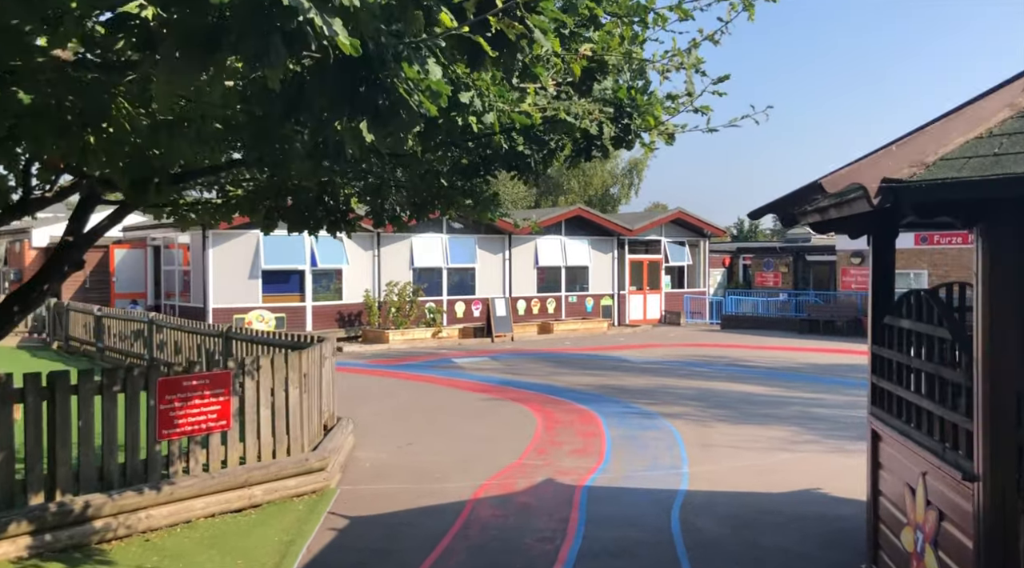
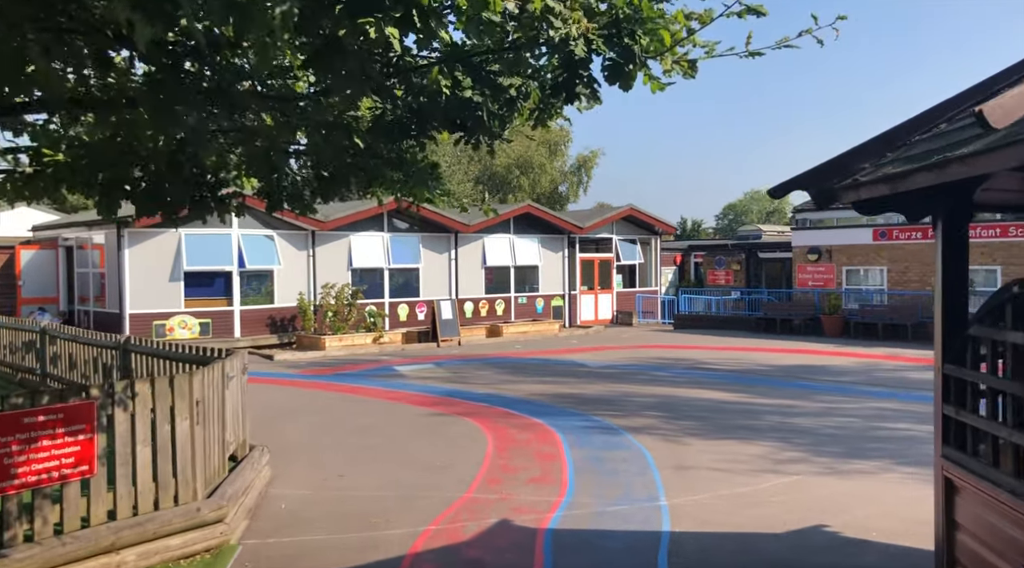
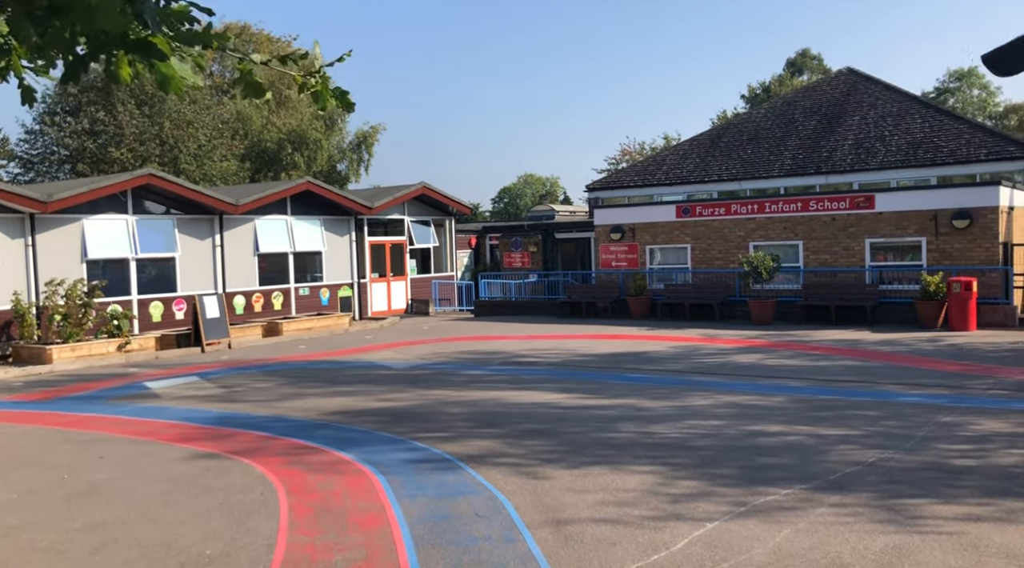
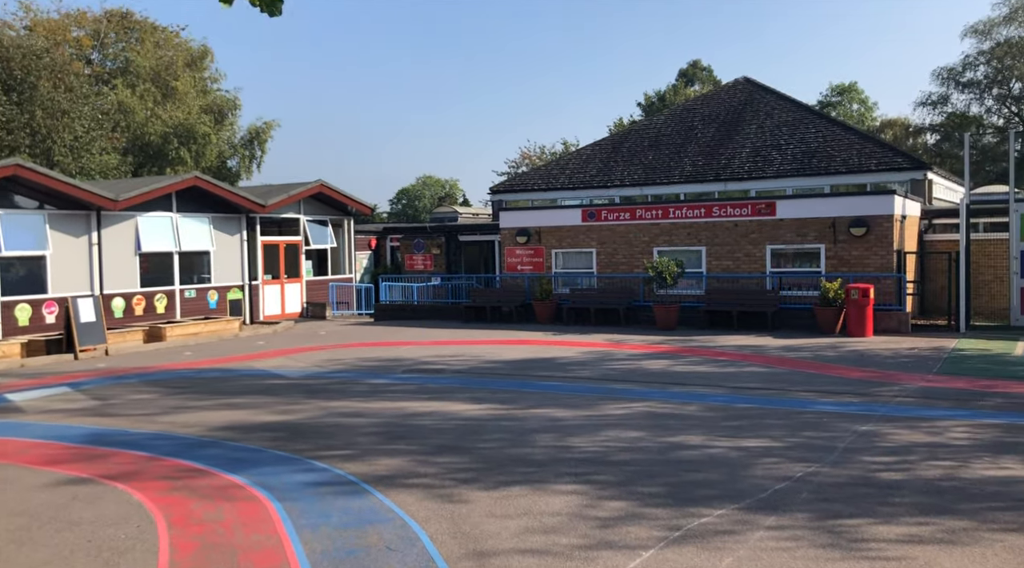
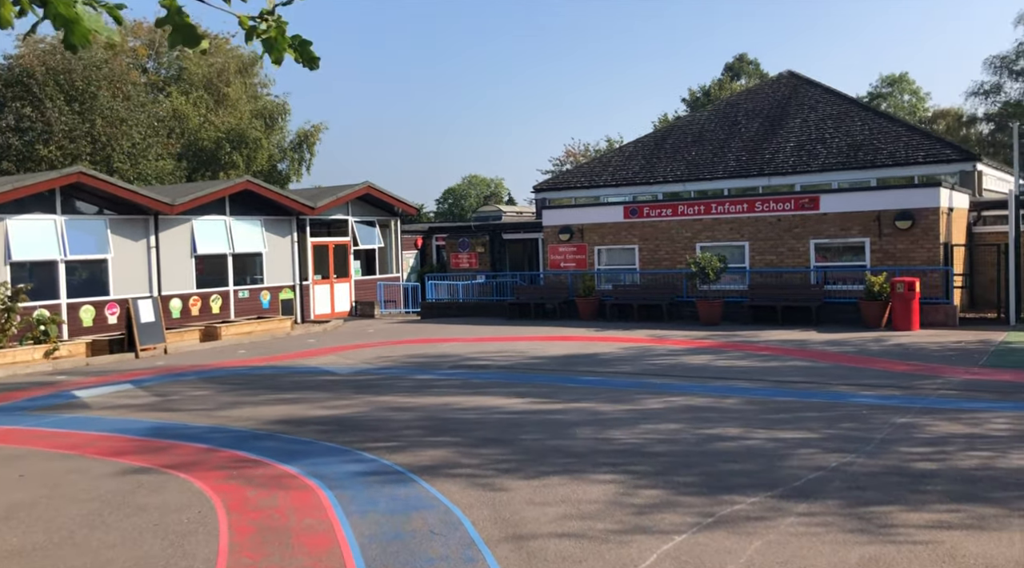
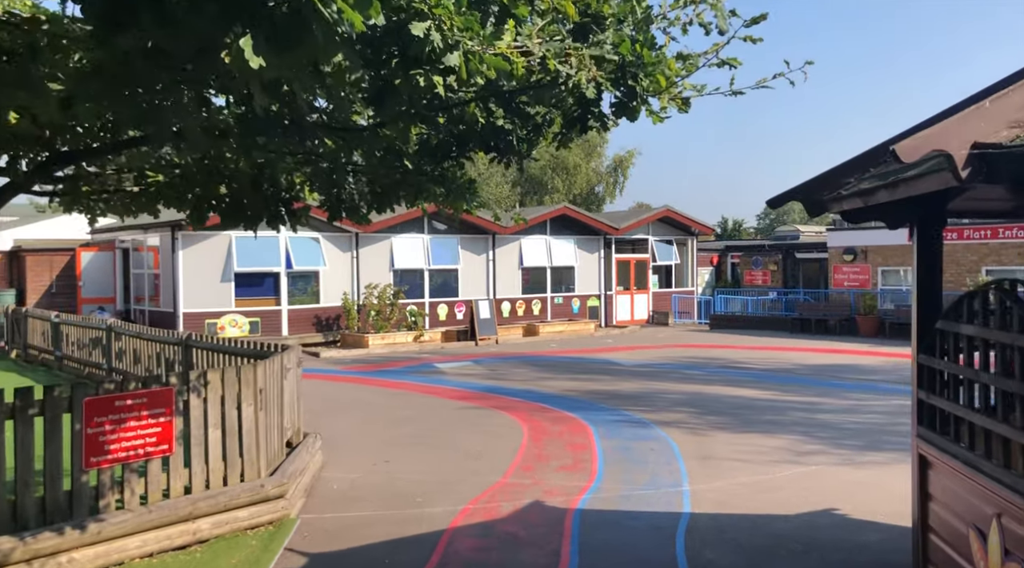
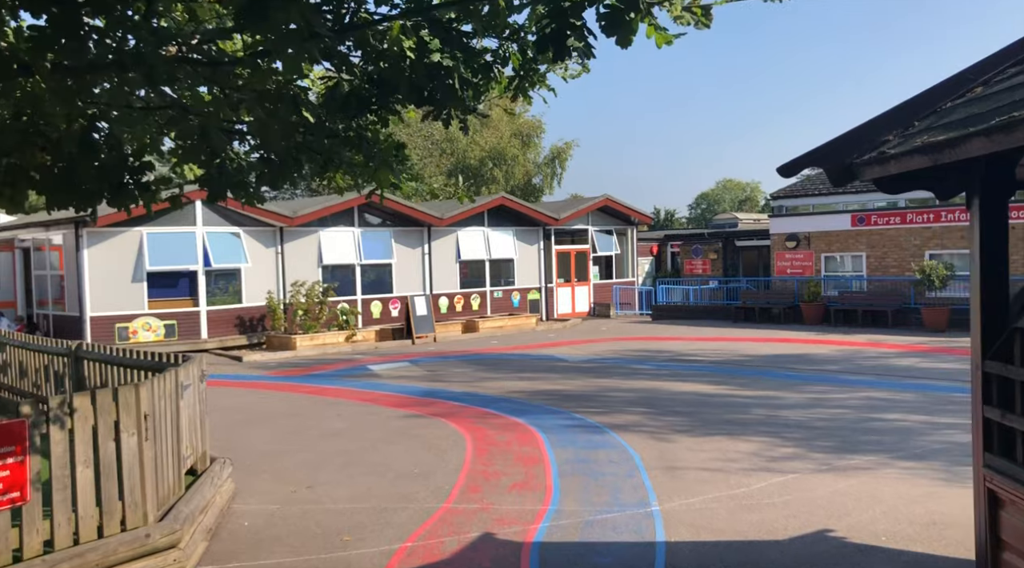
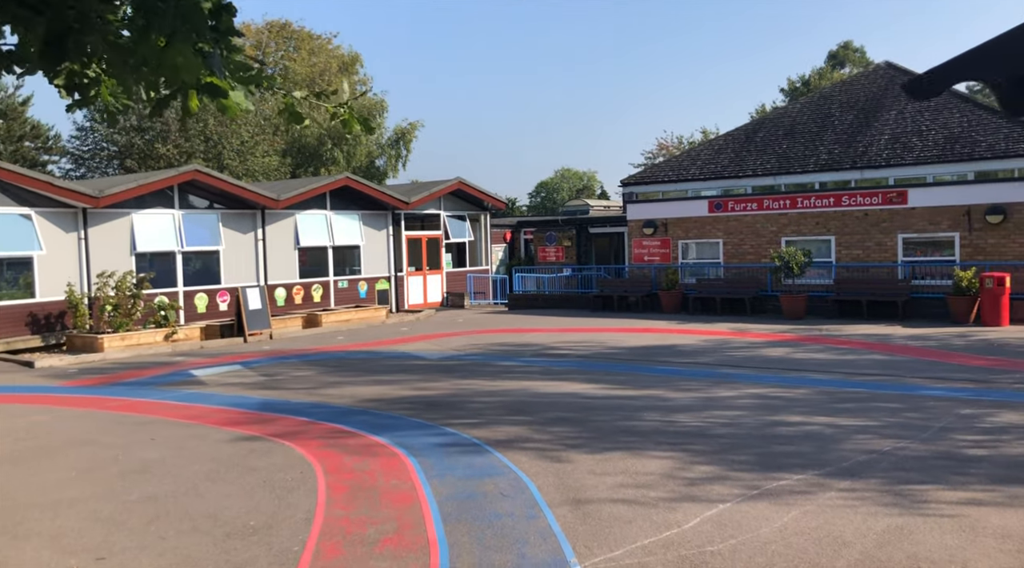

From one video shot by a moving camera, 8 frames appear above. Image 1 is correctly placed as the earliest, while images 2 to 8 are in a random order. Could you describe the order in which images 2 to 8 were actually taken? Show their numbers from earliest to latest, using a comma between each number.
6, 2, 7, 8, 3, 5, 4
